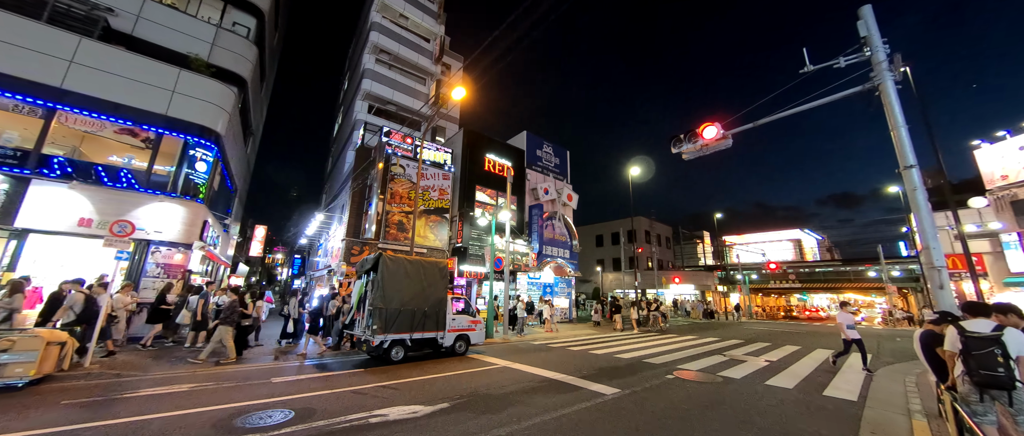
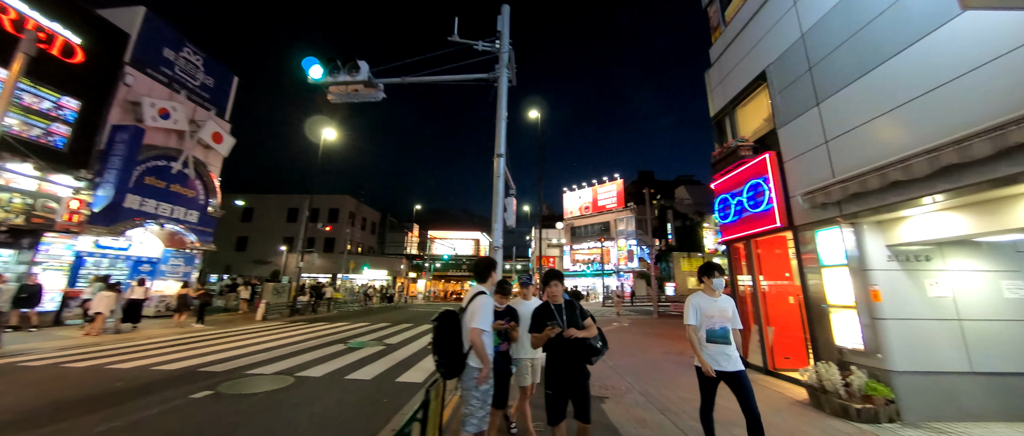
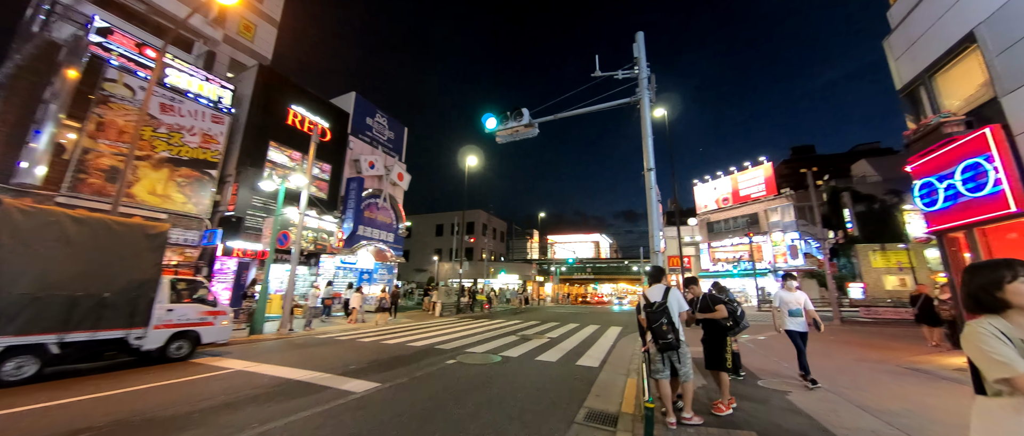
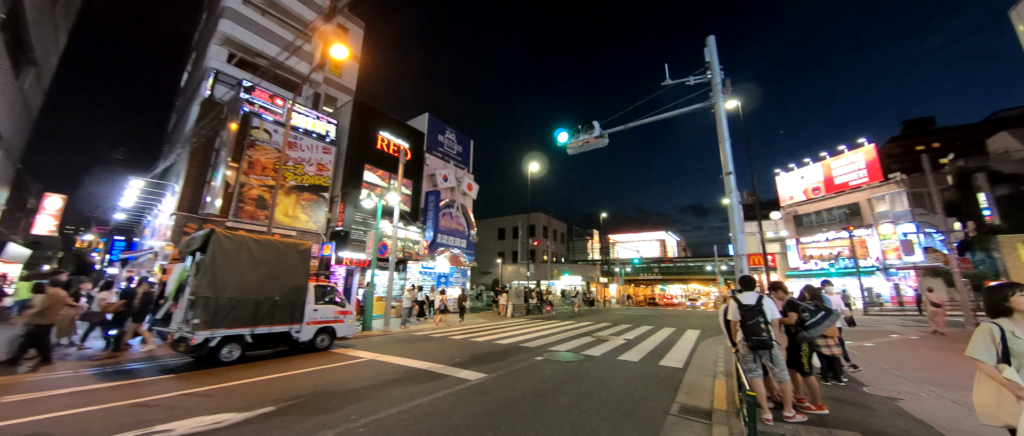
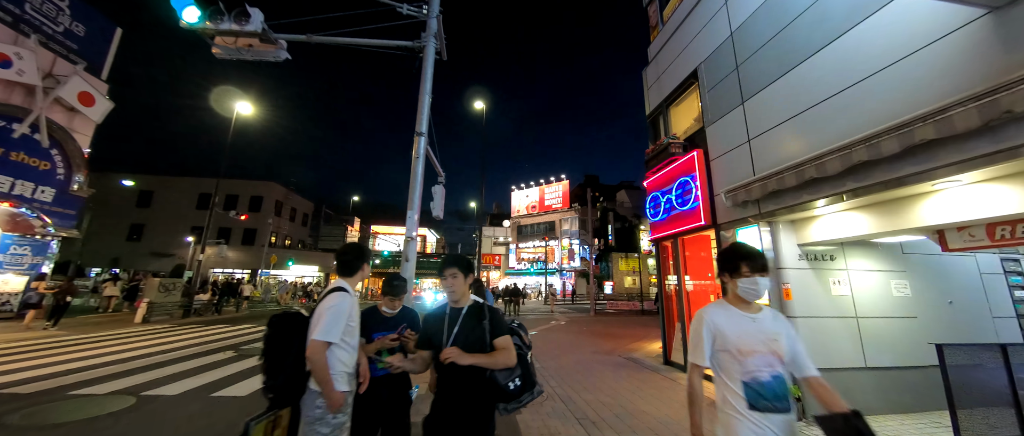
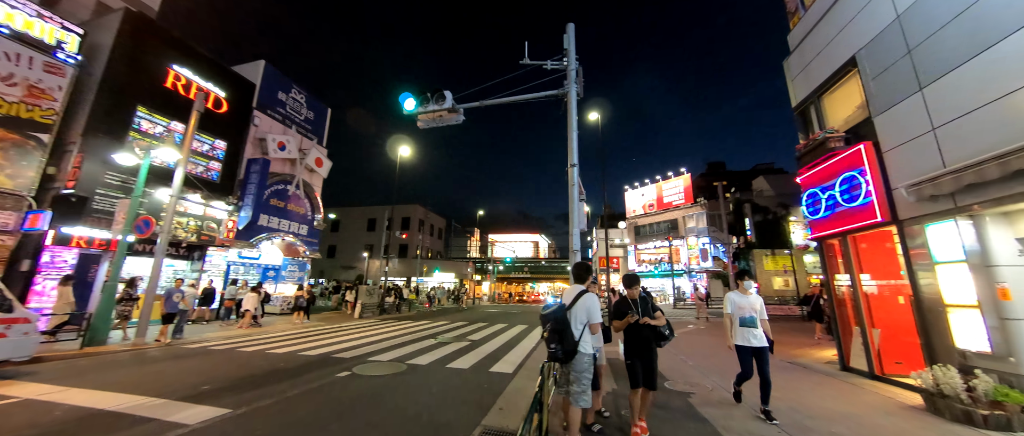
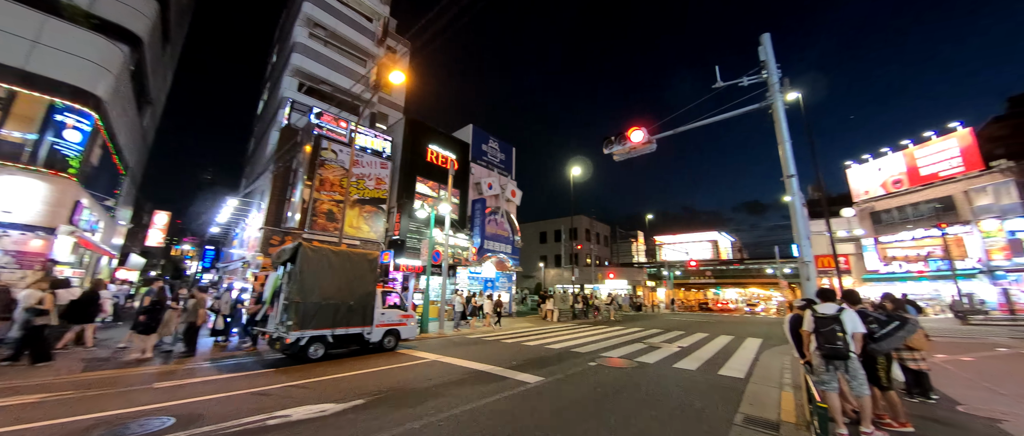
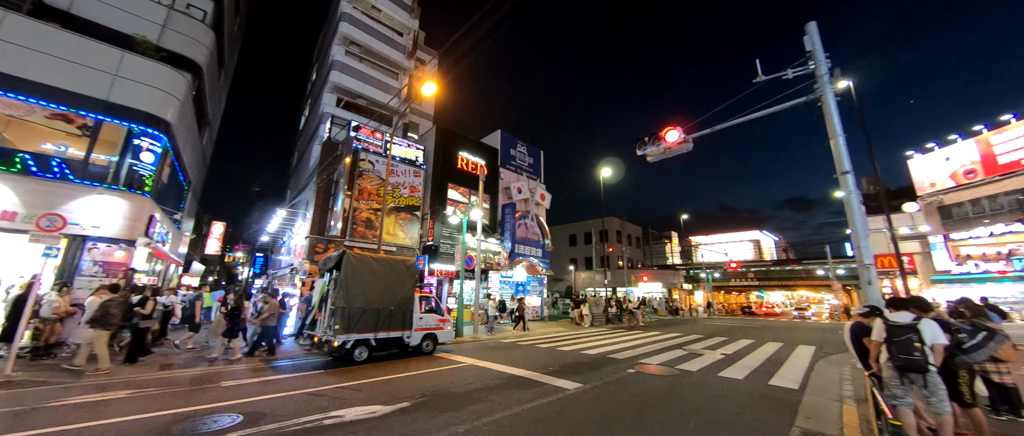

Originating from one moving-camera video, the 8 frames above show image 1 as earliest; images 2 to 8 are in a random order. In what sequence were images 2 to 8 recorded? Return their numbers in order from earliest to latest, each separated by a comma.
8, 7, 4, 3, 6, 2, 5
